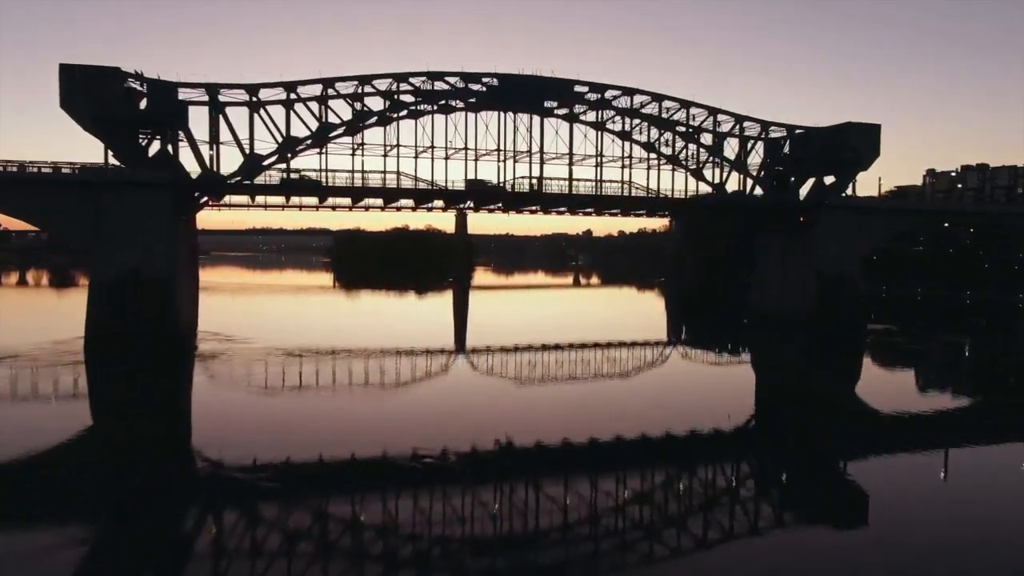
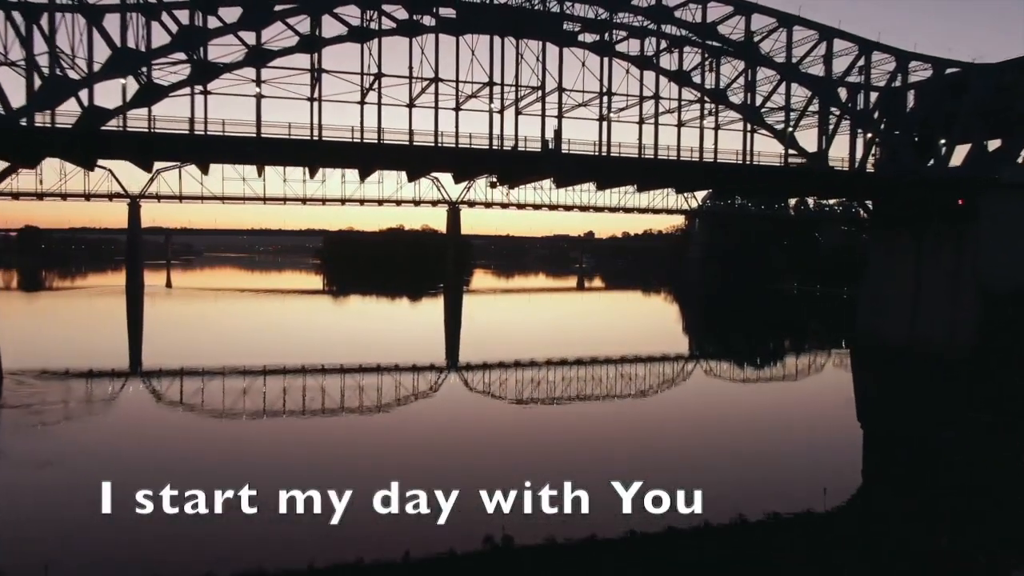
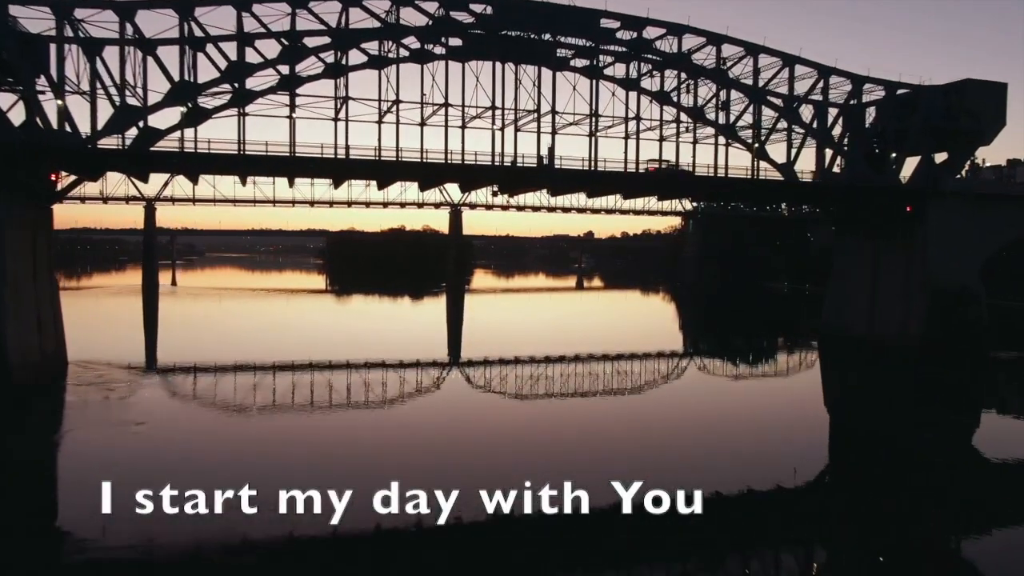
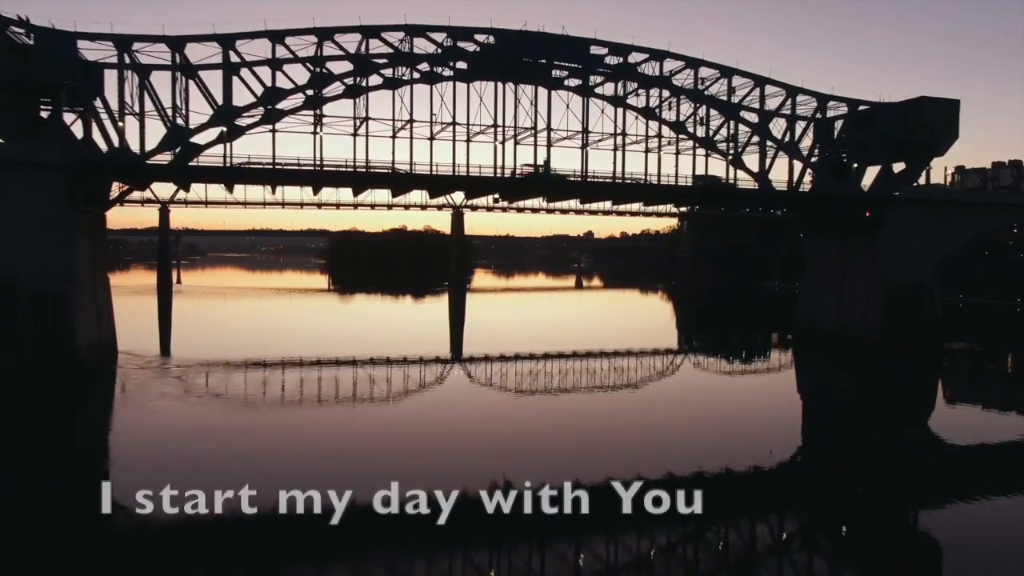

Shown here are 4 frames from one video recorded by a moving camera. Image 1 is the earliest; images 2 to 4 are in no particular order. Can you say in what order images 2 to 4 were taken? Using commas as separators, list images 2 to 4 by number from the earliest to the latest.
4, 3, 2
